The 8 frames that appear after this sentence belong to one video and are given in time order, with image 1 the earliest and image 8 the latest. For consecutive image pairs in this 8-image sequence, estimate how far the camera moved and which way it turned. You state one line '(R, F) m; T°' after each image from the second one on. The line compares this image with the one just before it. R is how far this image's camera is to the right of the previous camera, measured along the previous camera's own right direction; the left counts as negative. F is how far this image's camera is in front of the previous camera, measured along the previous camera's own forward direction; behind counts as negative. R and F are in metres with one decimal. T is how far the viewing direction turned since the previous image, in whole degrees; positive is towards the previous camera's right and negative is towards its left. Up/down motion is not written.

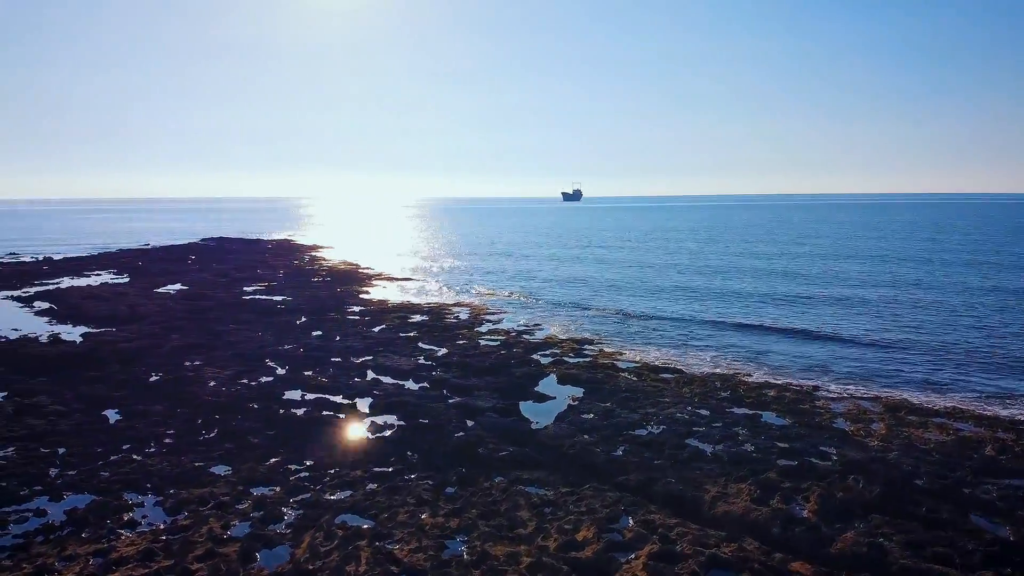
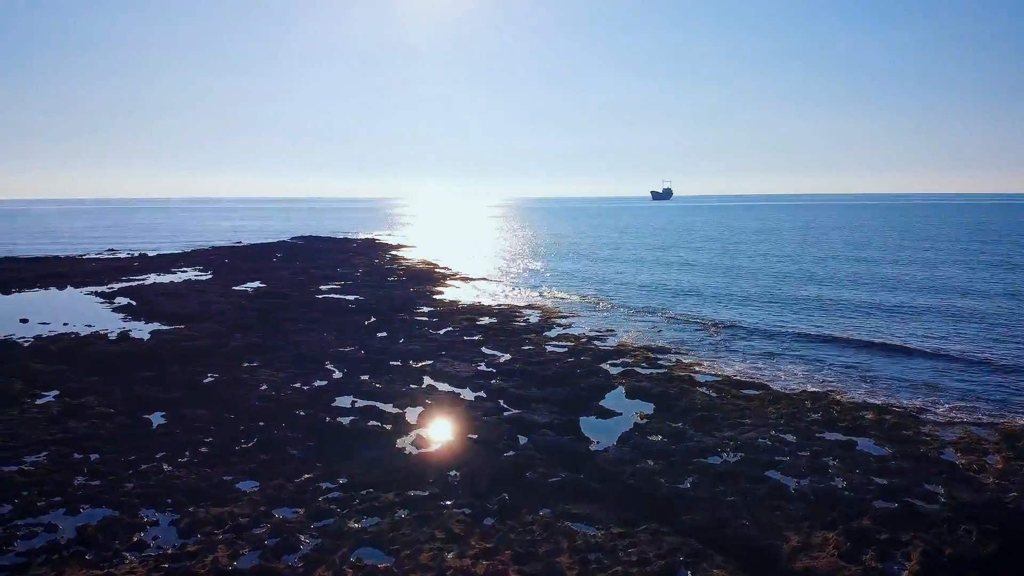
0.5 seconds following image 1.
(+0.5, +1.6) m; -6°
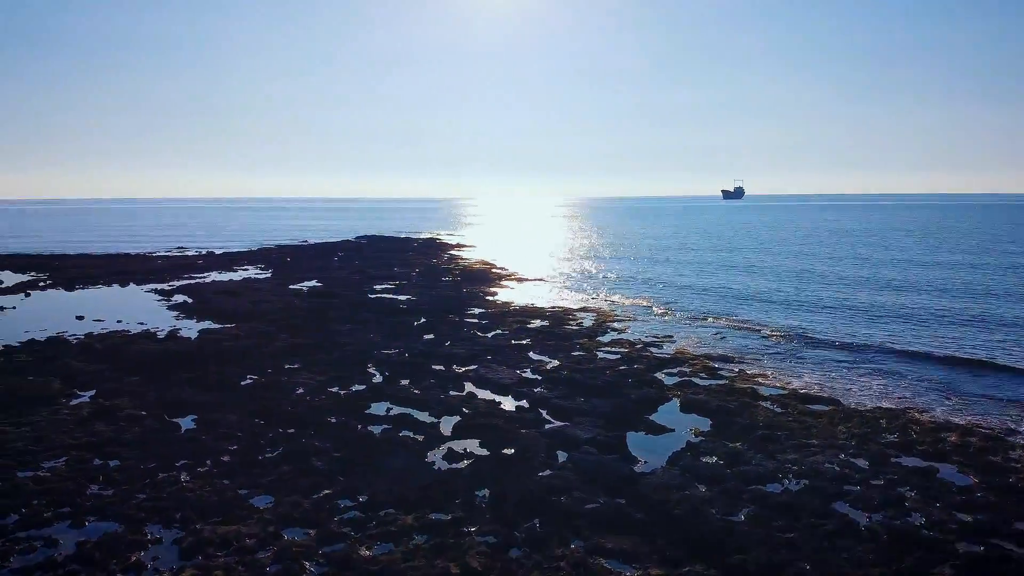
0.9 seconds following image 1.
(+0.5, +1.2) m; -5°
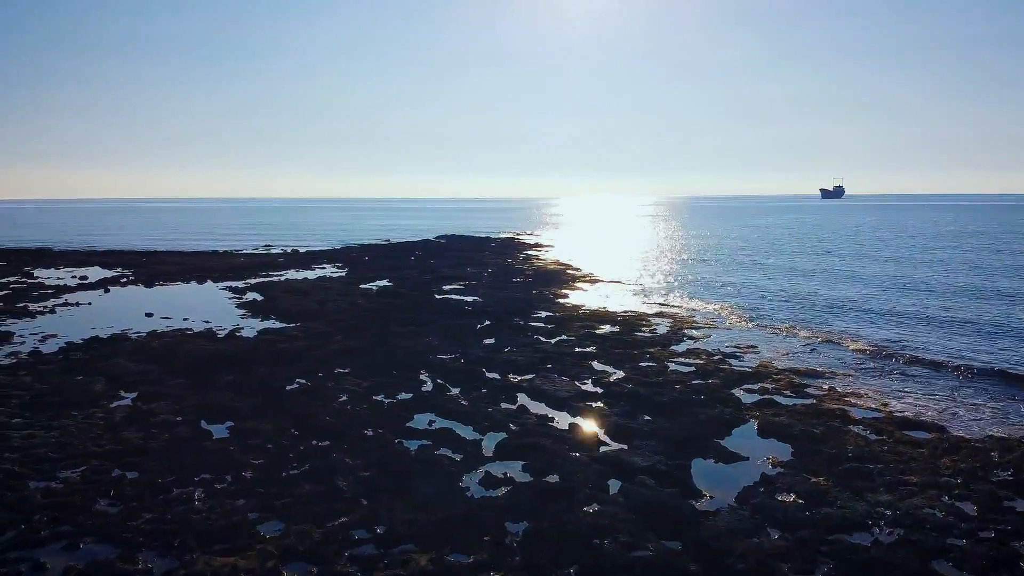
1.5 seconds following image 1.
(+0.6, +1.6) m; -6°
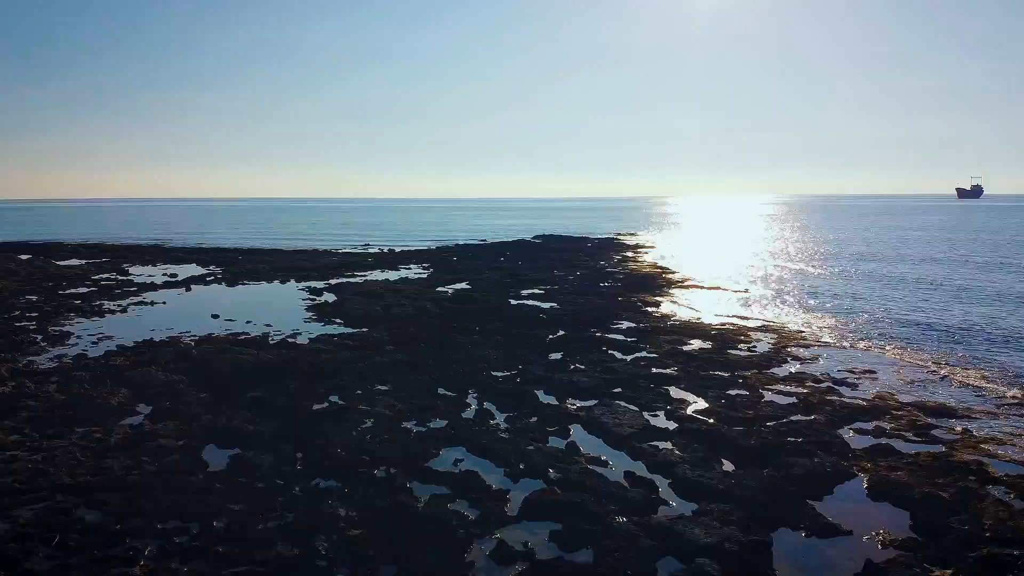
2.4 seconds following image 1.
(+1.1, +2.9) m; -8°
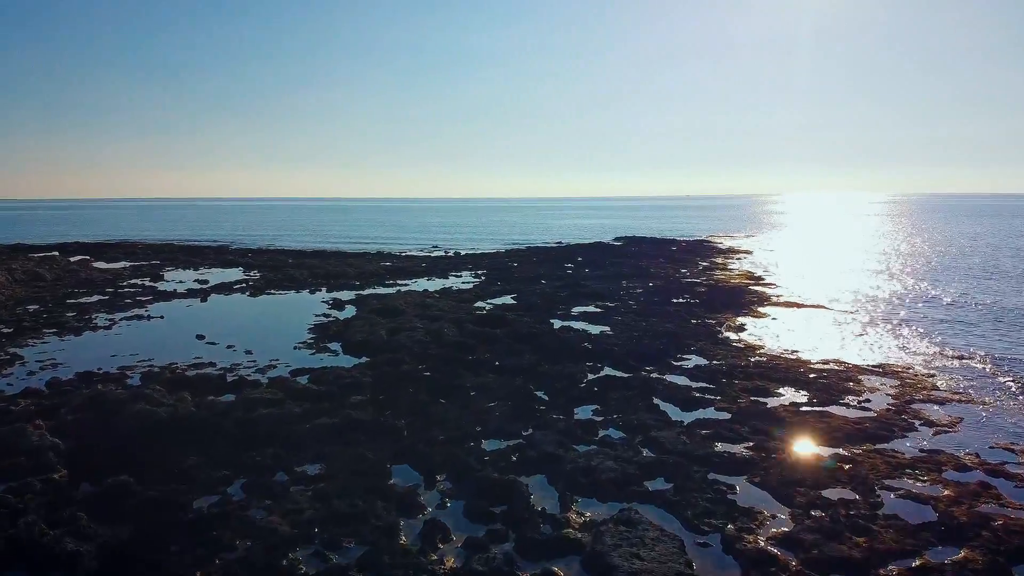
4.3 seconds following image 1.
(+1.7, +6.0) m; -7°
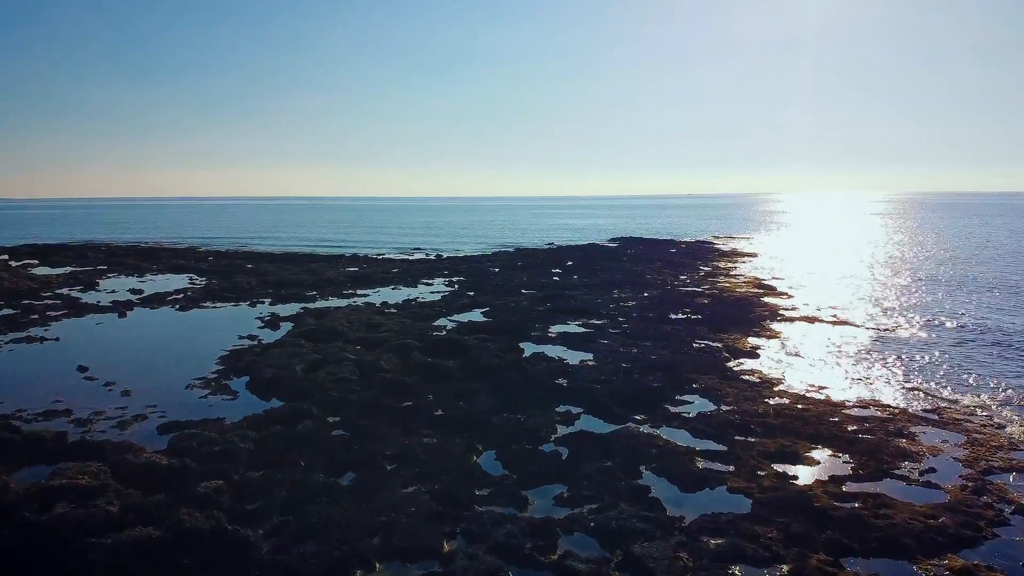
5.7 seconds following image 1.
(+1.0, +5.0) m; 0°
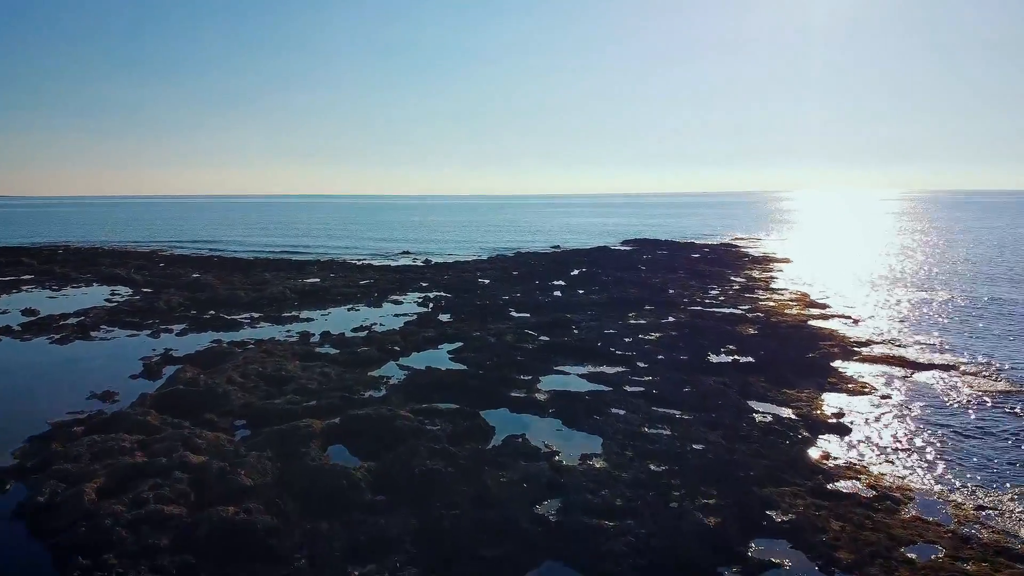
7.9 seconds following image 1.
(+0.8, +7.7) m; -1°
